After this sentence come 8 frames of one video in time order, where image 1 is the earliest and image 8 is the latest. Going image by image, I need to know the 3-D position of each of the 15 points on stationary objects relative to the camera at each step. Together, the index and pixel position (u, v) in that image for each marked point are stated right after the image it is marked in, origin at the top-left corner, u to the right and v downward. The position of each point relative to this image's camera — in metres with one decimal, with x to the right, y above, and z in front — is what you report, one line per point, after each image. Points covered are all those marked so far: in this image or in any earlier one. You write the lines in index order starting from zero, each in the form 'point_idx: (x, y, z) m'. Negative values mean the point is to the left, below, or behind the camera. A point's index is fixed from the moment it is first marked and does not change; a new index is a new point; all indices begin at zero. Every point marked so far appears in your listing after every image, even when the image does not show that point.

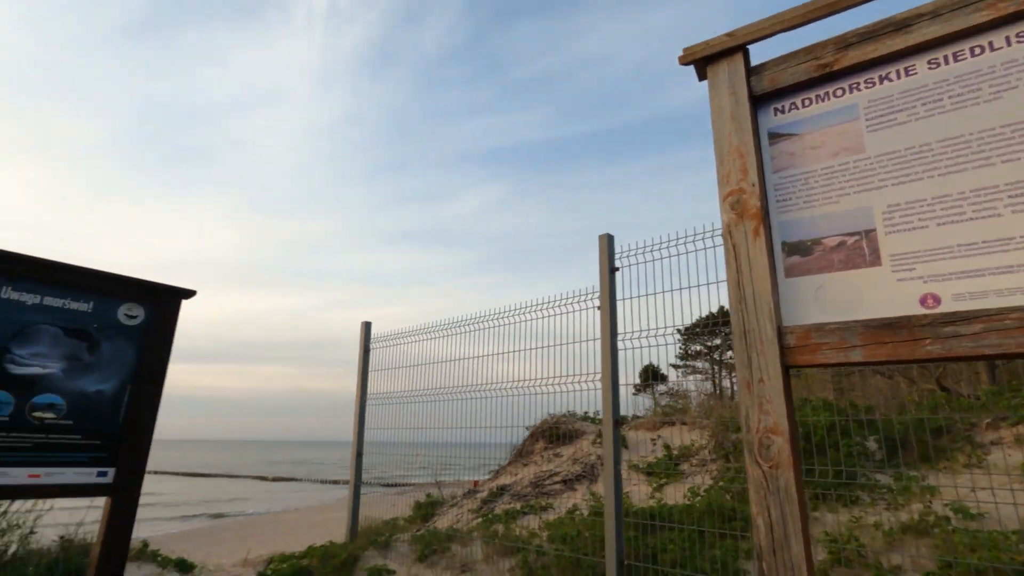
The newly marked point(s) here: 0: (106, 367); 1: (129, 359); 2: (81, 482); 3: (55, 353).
0: (-2.7, -0.5, +3.9) m
1: (-2.6, -0.4, +4.0) m
2: (-2.6, -1.2, +3.7) m
3: (-2.9, -0.4, +3.8) m
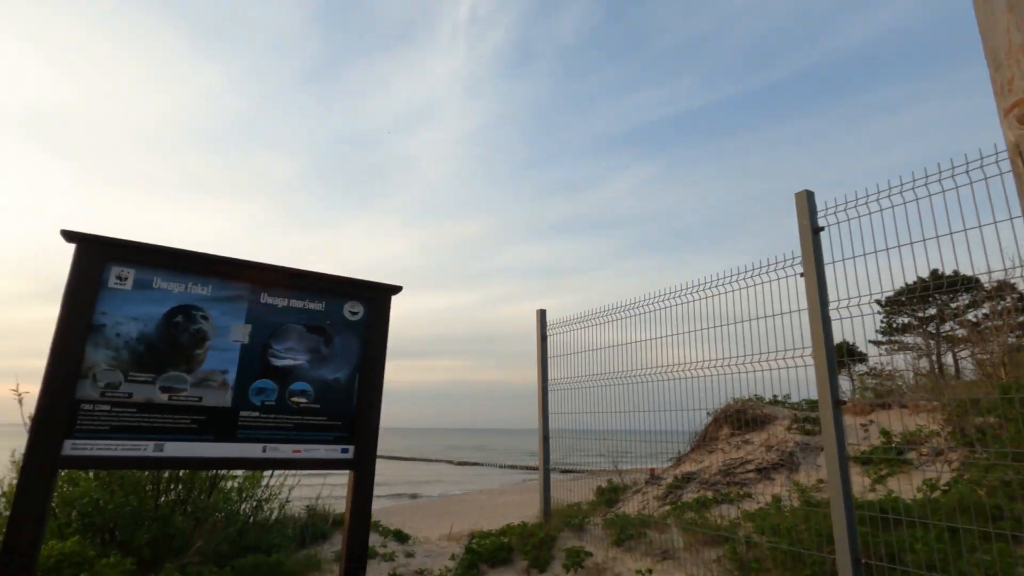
0: (-1.3, -0.5, +4.5) m
1: (-1.2, -0.5, +4.6) m
2: (-1.3, -1.2, +4.3) m
3: (-1.5, -0.4, +4.4) m
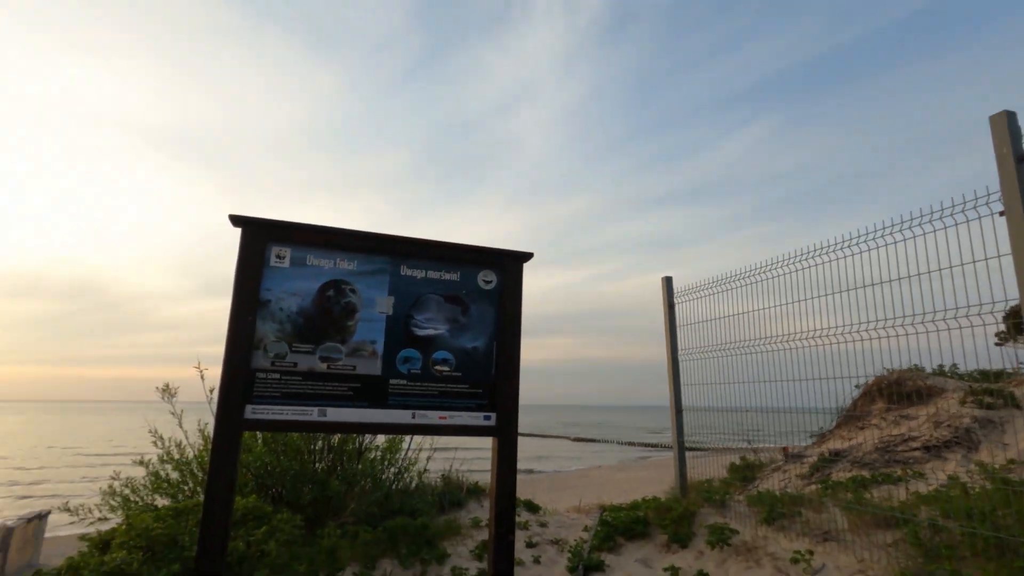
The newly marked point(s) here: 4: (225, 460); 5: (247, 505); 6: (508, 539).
0: (-0.3, -0.3, +4.6) m
1: (-0.2, -0.2, +4.6) m
2: (-0.3, -1.0, +4.4) m
3: (-0.5, -0.2, +4.5) m
4: (-1.9, -1.1, +3.9) m
5: (-2.7, -2.2, +6.1) m
6: (0.0, -1.8, +4.4) m
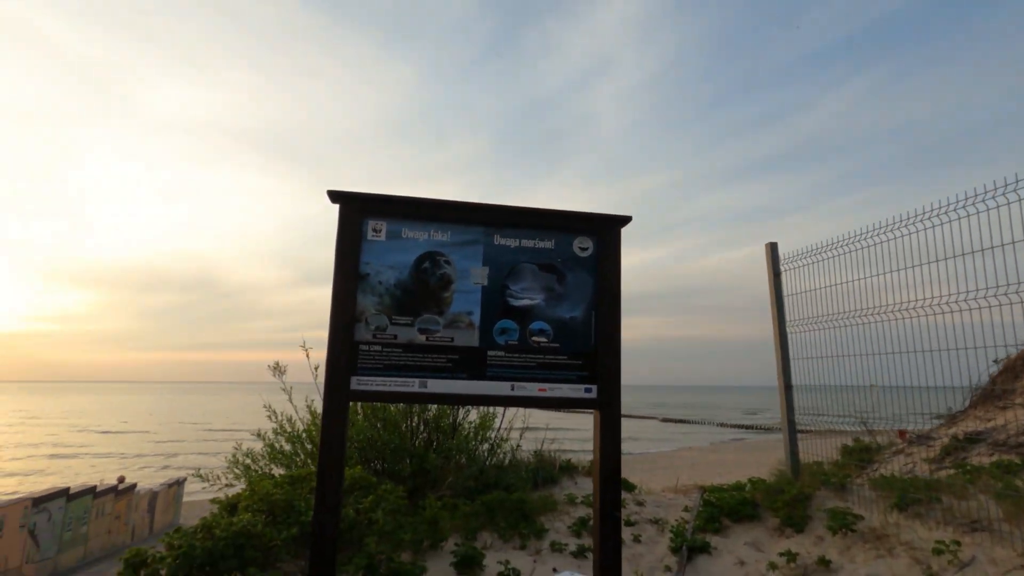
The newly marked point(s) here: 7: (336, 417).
0: (+0.5, -0.1, +4.4) m
1: (+0.6, 0.0, +4.4) m
2: (+0.5, -0.8, +4.3) m
3: (+0.2, 0.0, +4.4) m
4: (-1.2, -0.9, +4.0) m
5: (-1.7, -2.0, +6.3) m
6: (+0.7, -1.6, +4.3) m
7: (-1.2, -0.9, +4.0) m
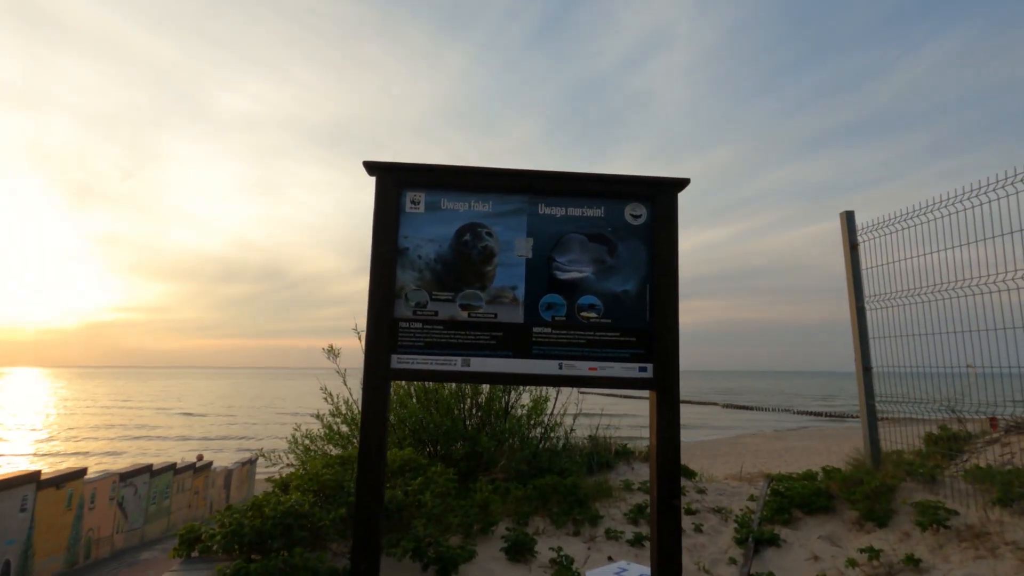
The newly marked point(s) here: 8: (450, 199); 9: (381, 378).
0: (+0.8, +0.1, +4.1) m
1: (+0.9, +0.2, +4.1) m
2: (+0.8, -0.6, +3.9) m
3: (+0.5, +0.2, +4.1) m
4: (-0.9, -0.8, +3.9) m
5: (-1.1, -1.7, +6.2) m
6: (+1.1, -1.4, +4.0) m
7: (-0.9, -0.7, +3.9) m
8: (-0.4, +0.6, +4.1) m
9: (-0.9, -0.6, +3.9) m
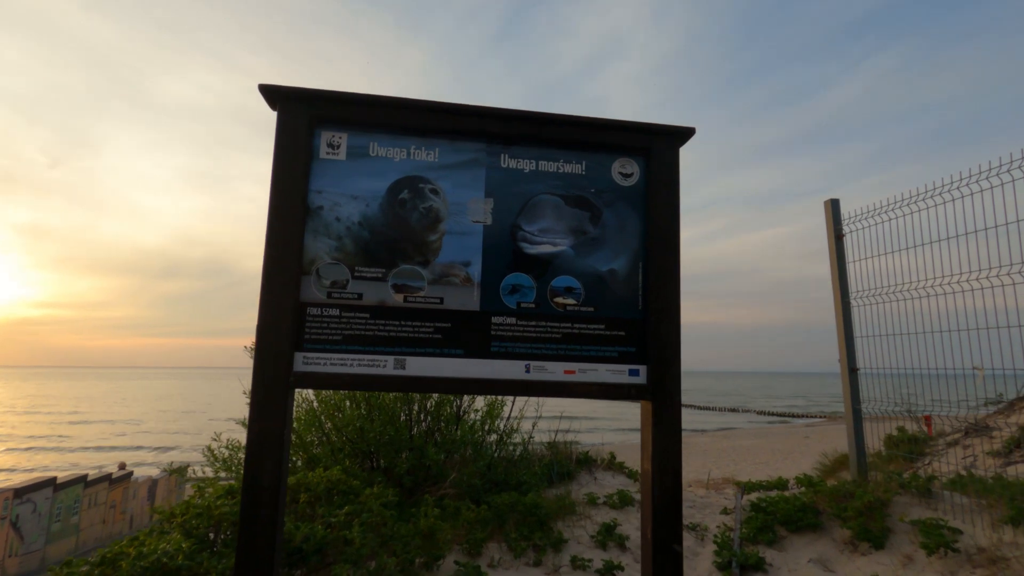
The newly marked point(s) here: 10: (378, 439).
0: (+0.5, +0.2, +3.1) m
1: (+0.6, +0.3, +3.2) m
2: (+0.5, -0.5, +3.0) m
3: (+0.3, +0.3, +3.1) m
4: (-1.1, -0.7, +2.8) m
5: (-1.6, -1.6, +5.1) m
6: (+0.8, -1.3, +3.1) m
7: (-1.1, -0.6, +2.8) m
8: (-0.7, +0.7, +3.0) m
9: (-1.1, -0.4, +2.8) m
10: (-1.4, -1.6, +6.3) m
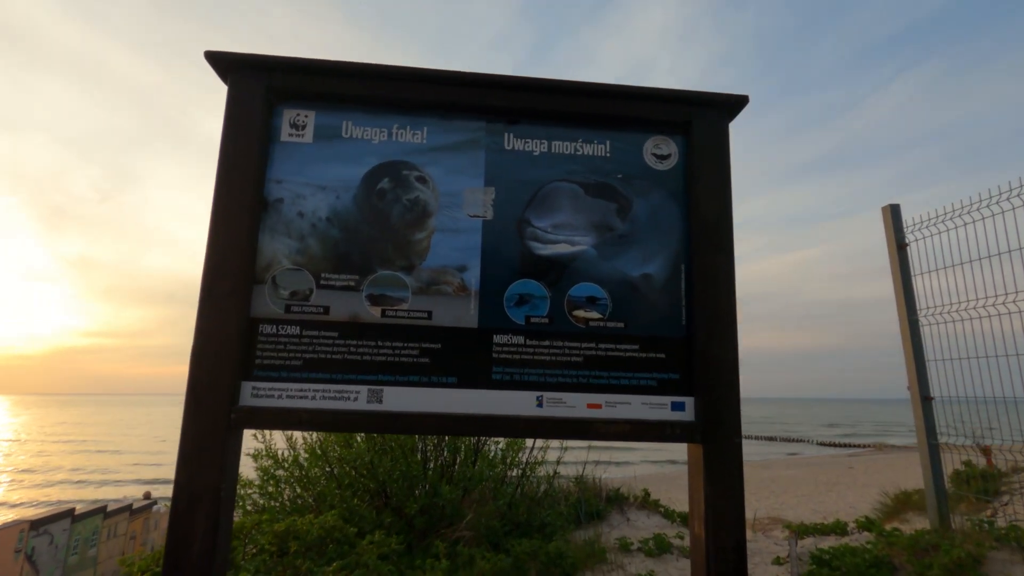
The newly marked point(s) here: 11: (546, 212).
0: (+0.6, +0.2, +2.5) m
1: (+0.7, +0.3, +2.5) m
2: (+0.6, -0.5, +2.3) m
3: (+0.3, +0.3, +2.5) m
4: (-1.1, -0.7, +2.2) m
5: (-1.4, -1.8, +4.5) m
6: (+0.8, -1.3, +2.3) m
7: (-1.1, -0.6, +2.2) m
8: (-0.6, +0.7, +2.5) m
9: (-1.1, -0.5, +2.2) m
10: (-1.2, -1.8, +5.7) m
11: (+0.1, +0.3, +2.5) m
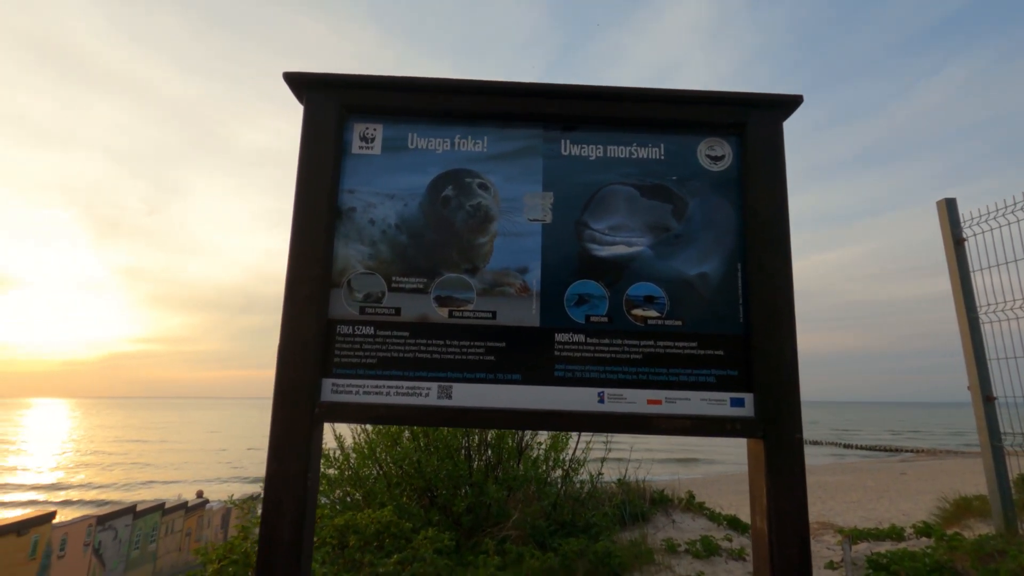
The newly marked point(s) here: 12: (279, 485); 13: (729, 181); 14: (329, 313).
0: (+0.8, +0.2, +2.6) m
1: (+0.9, +0.3, +2.6) m
2: (+0.8, -0.5, +2.4) m
3: (+0.5, +0.3, +2.6) m
4: (-0.8, -0.7, +2.3) m
5: (-1.0, -1.8, +4.7) m
6: (+1.1, -1.3, +2.4) m
7: (-0.8, -0.6, +2.4) m
8: (-0.4, +0.7, +2.6) m
9: (-0.8, -0.5, +2.4) m
10: (-0.7, -1.8, +5.8) m
11: (+0.4, +0.3, +2.6) m
12: (-0.9, -0.8, +2.3) m
13: (+0.9, +0.5, +2.6) m
14: (-0.7, -0.1, +2.4) m
